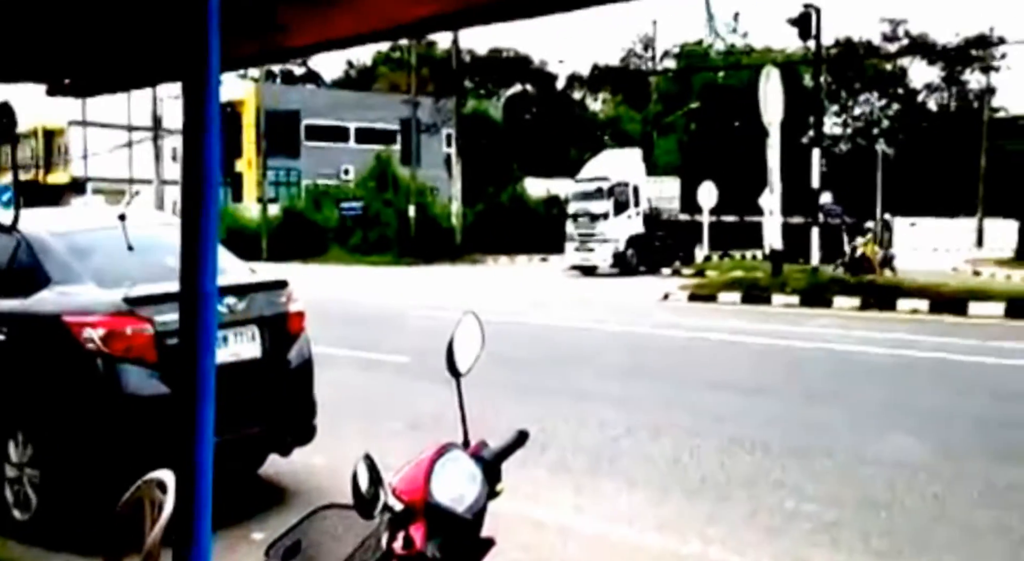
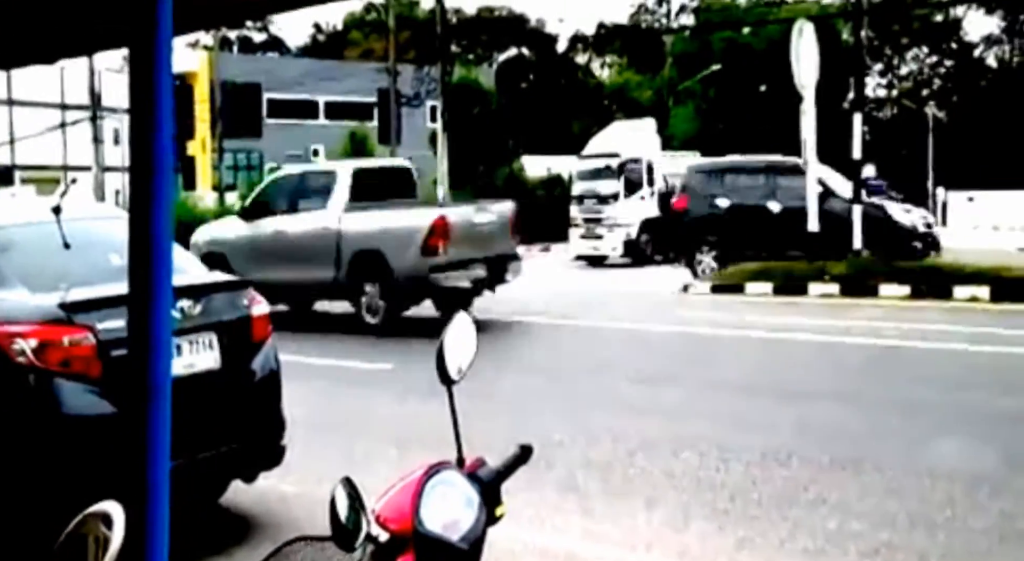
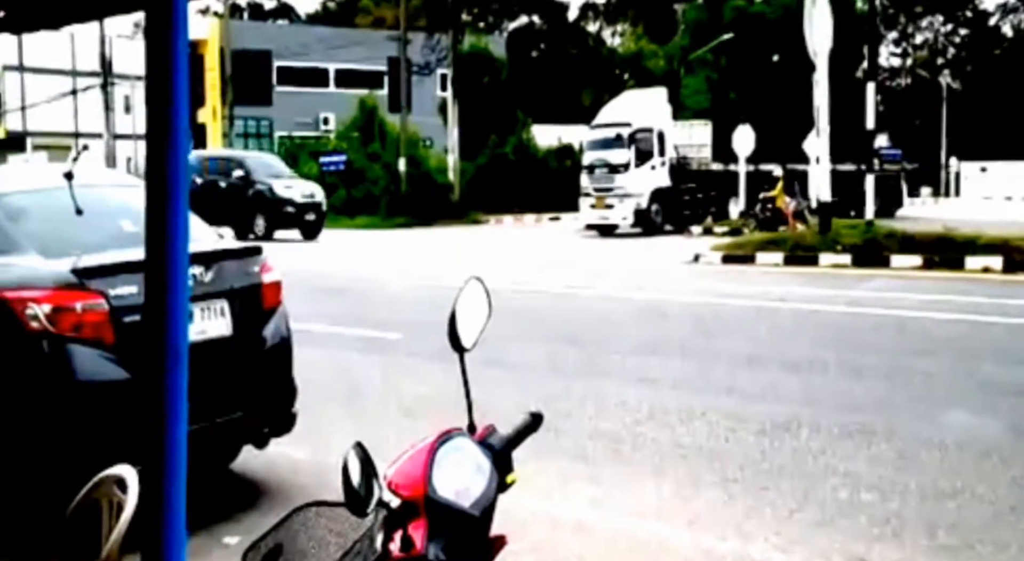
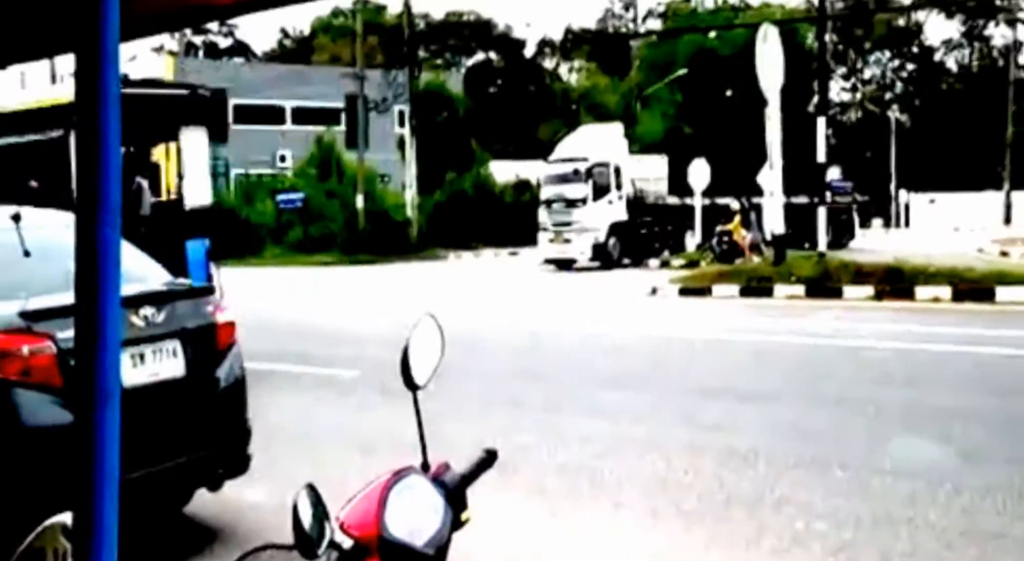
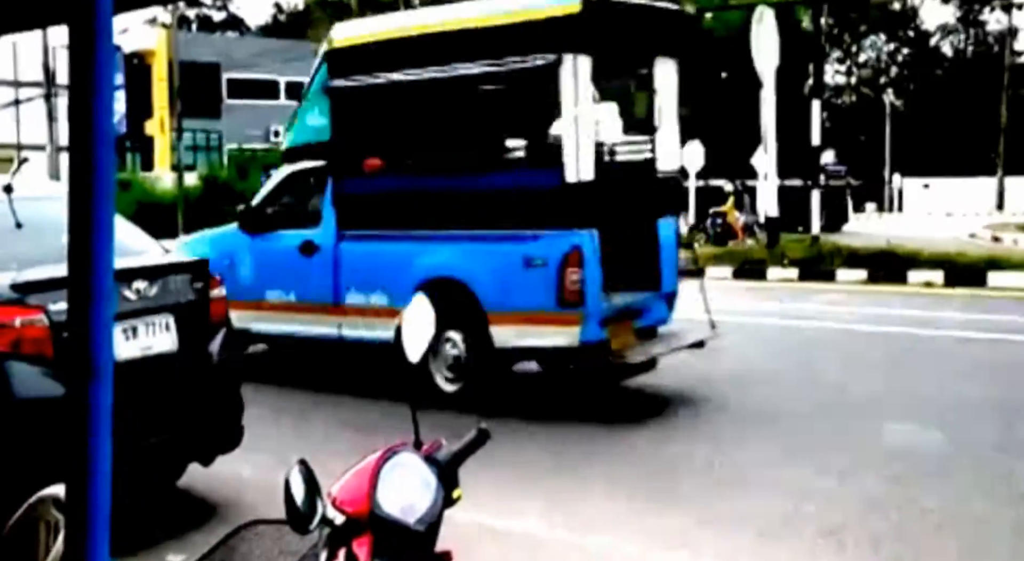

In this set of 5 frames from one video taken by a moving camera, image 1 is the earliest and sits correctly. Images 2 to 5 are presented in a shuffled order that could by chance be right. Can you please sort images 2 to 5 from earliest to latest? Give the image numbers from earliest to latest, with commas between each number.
3, 2, 5, 4
